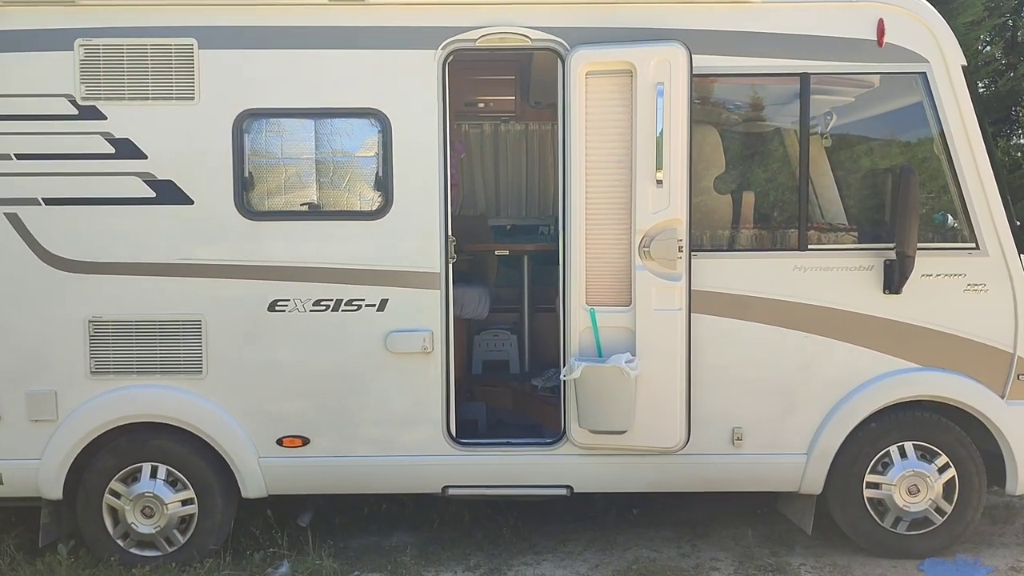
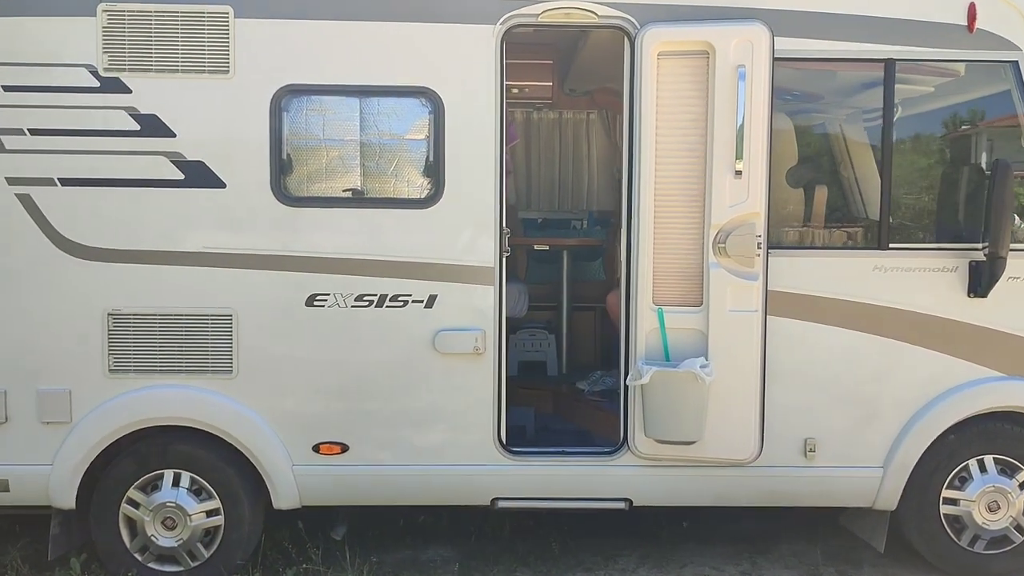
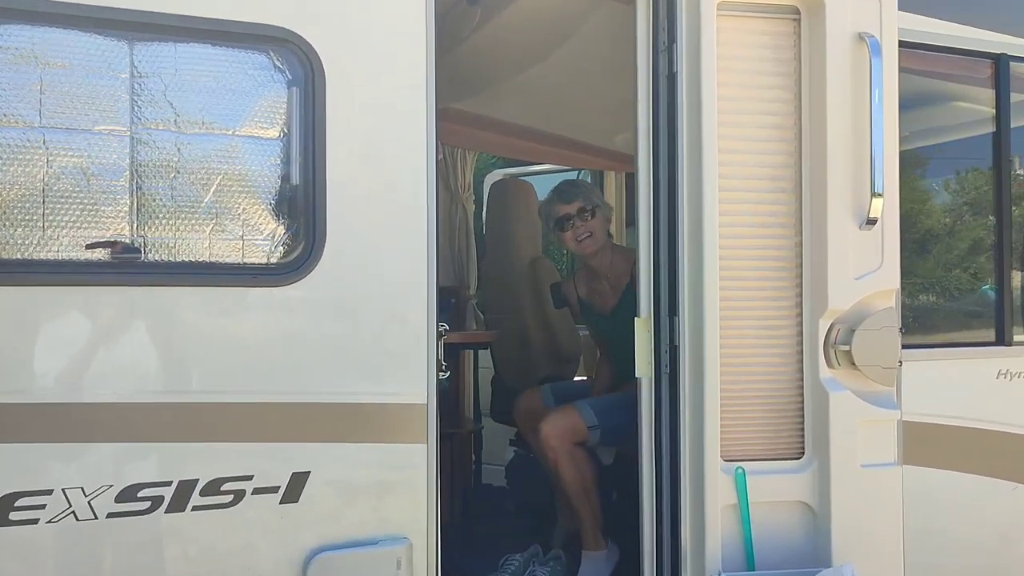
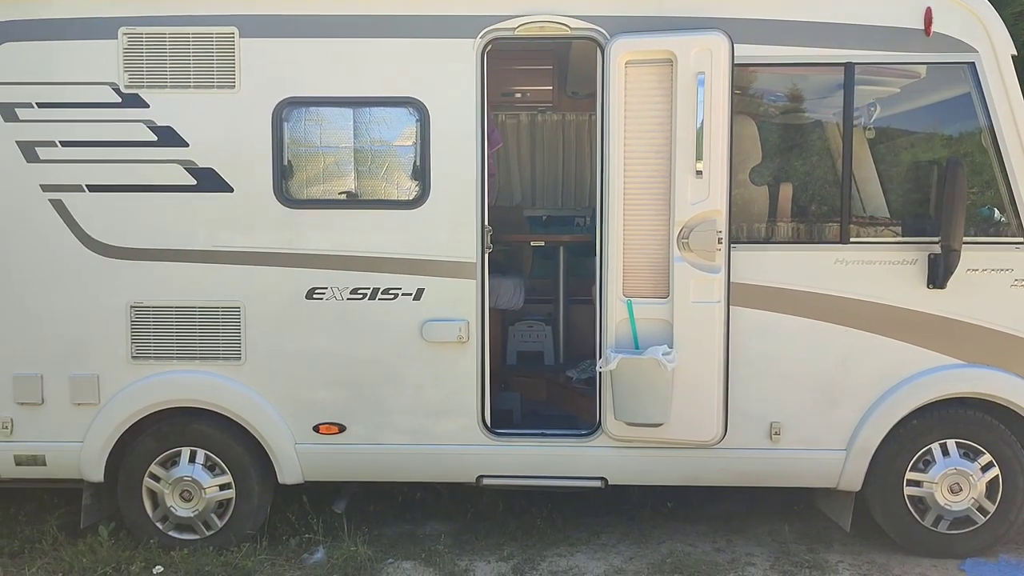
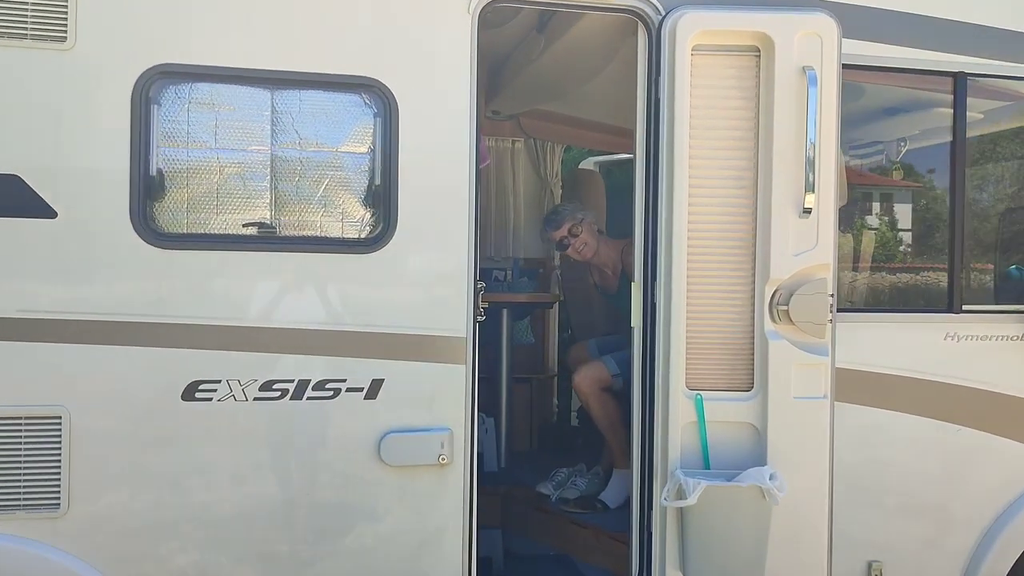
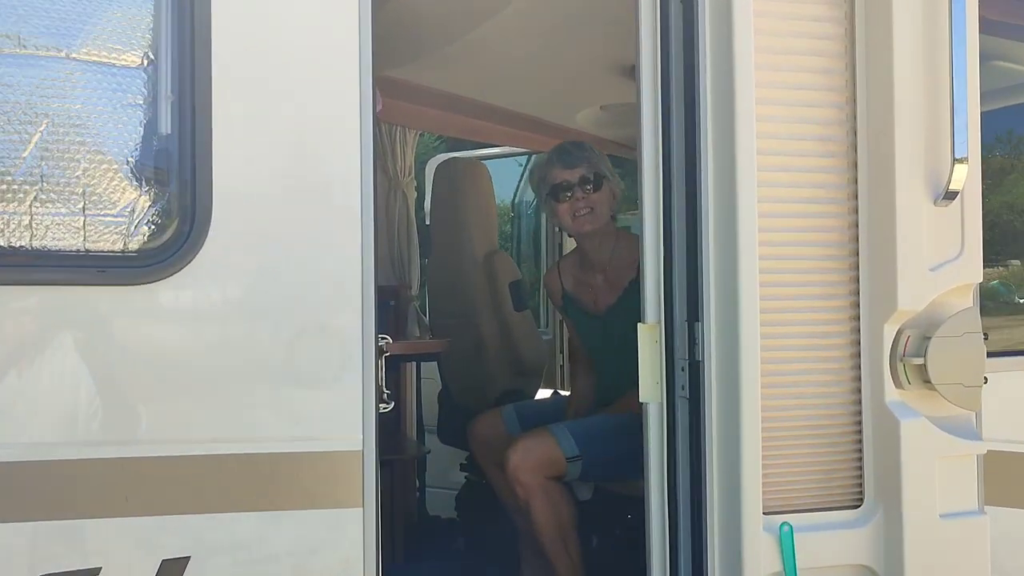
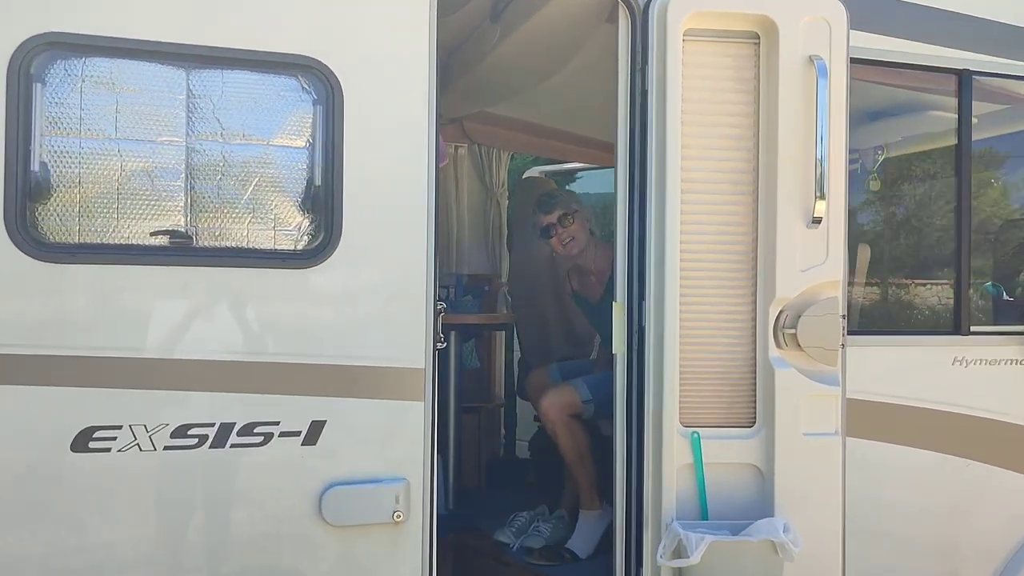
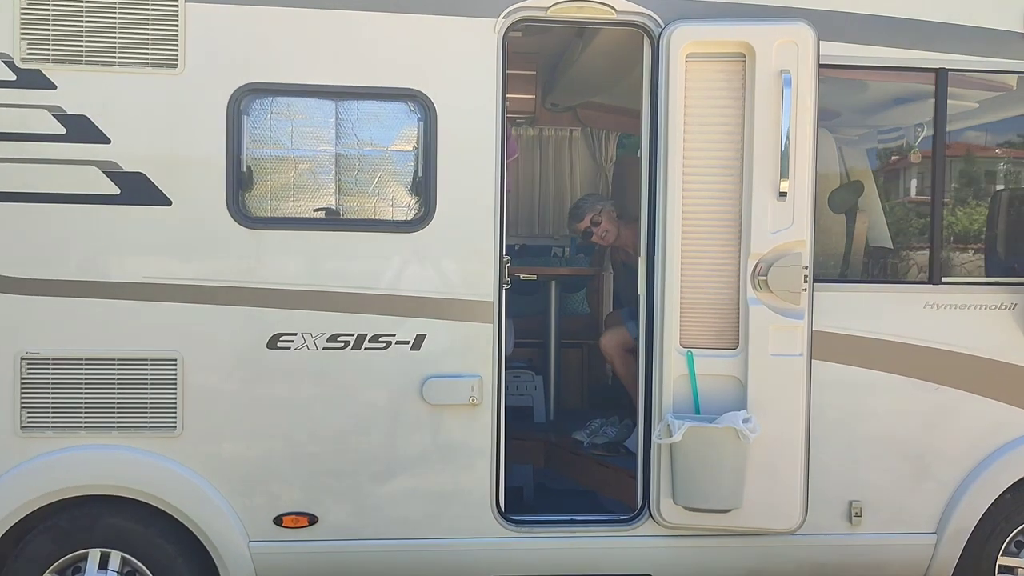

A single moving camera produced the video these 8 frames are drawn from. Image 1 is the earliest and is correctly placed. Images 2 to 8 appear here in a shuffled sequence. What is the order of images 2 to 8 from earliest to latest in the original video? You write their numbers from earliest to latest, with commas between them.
4, 2, 8, 5, 7, 3, 6
